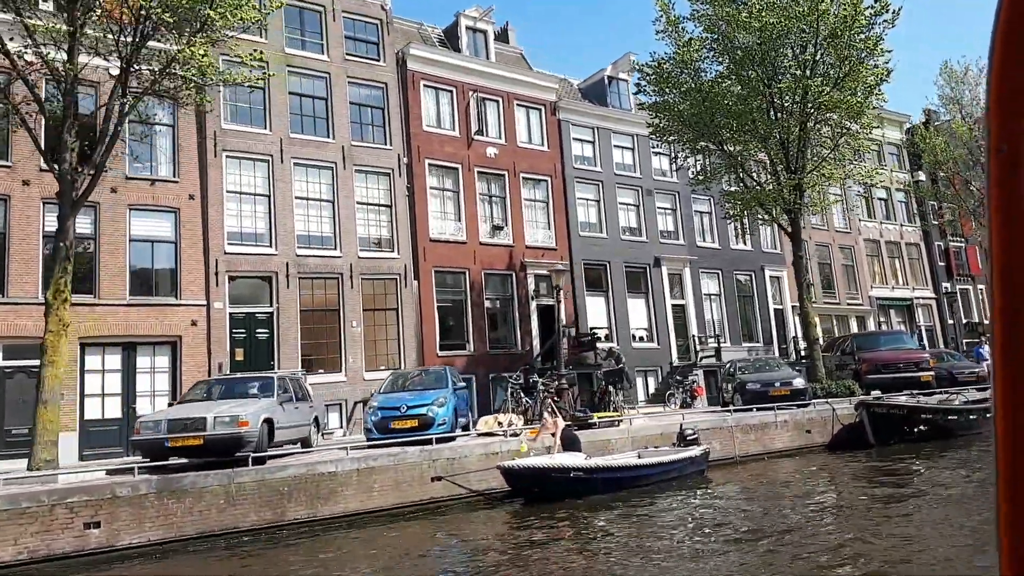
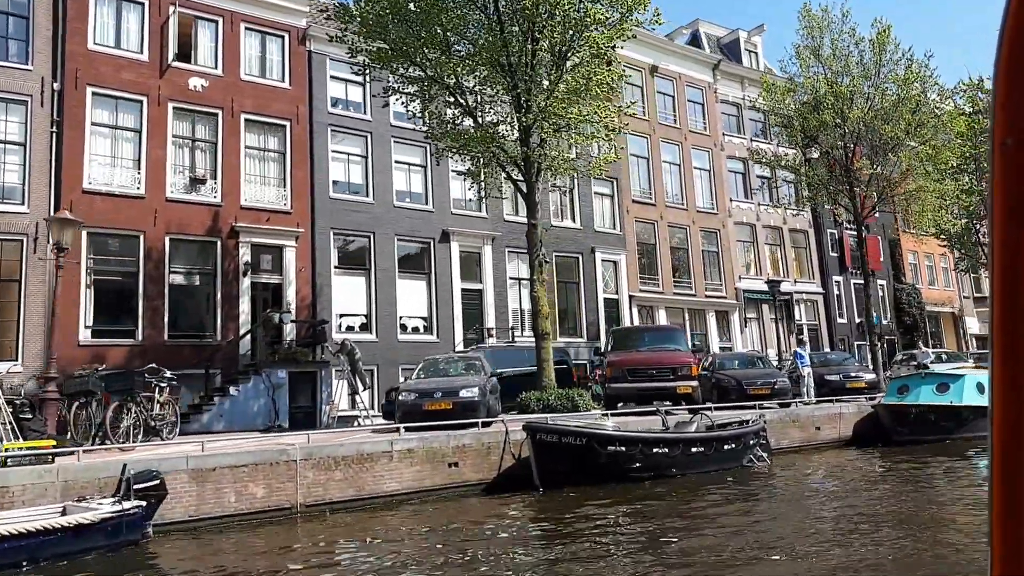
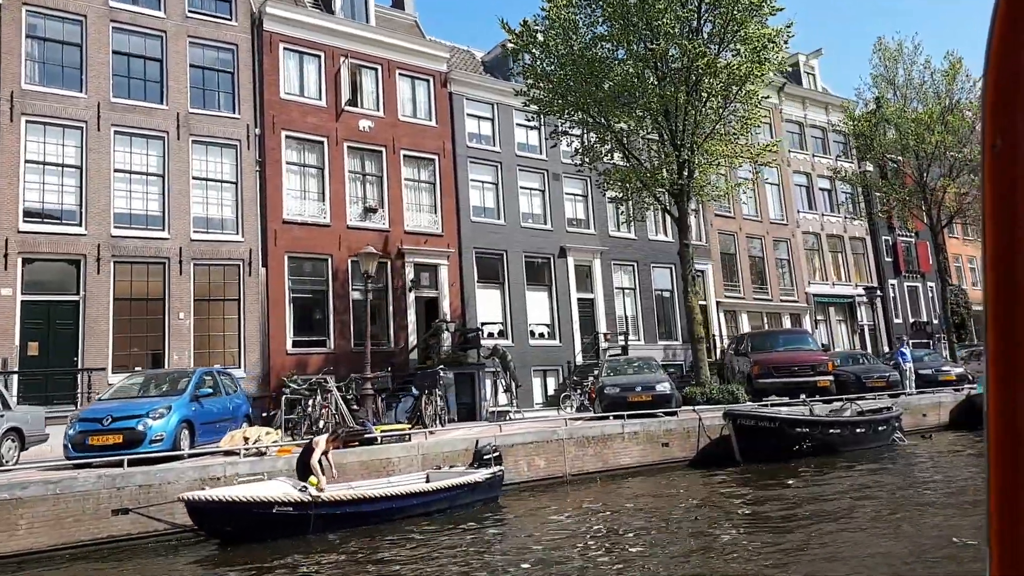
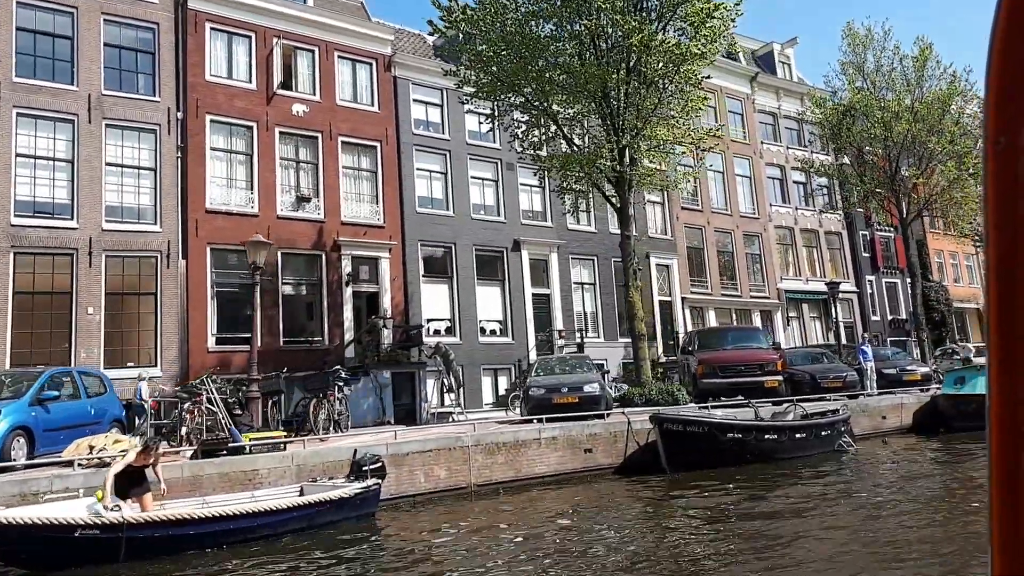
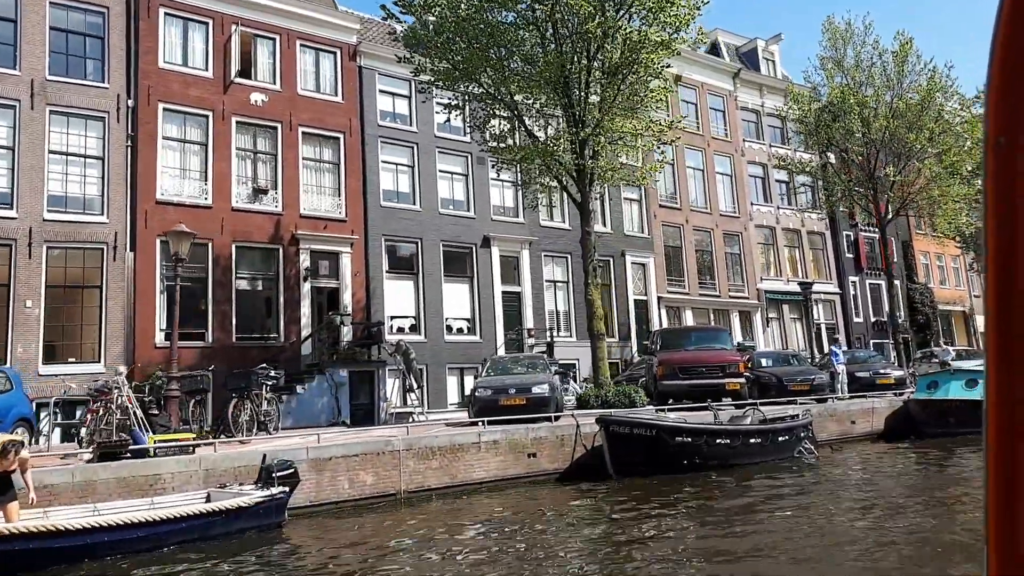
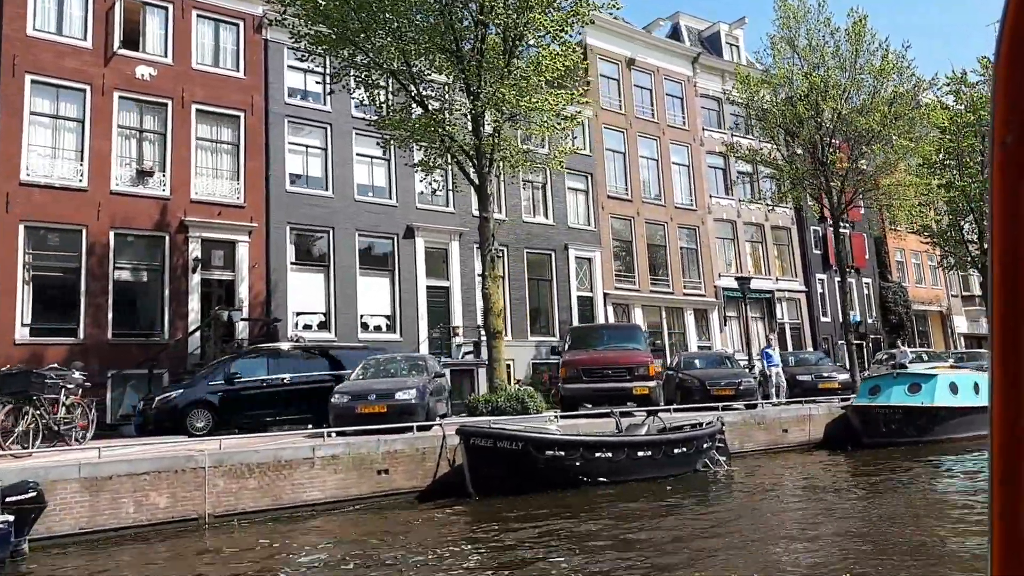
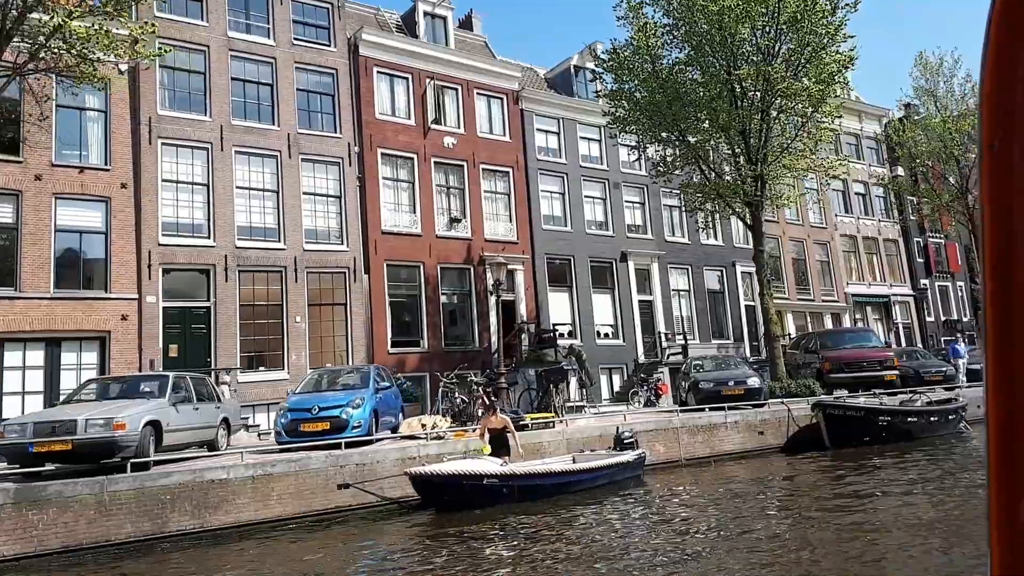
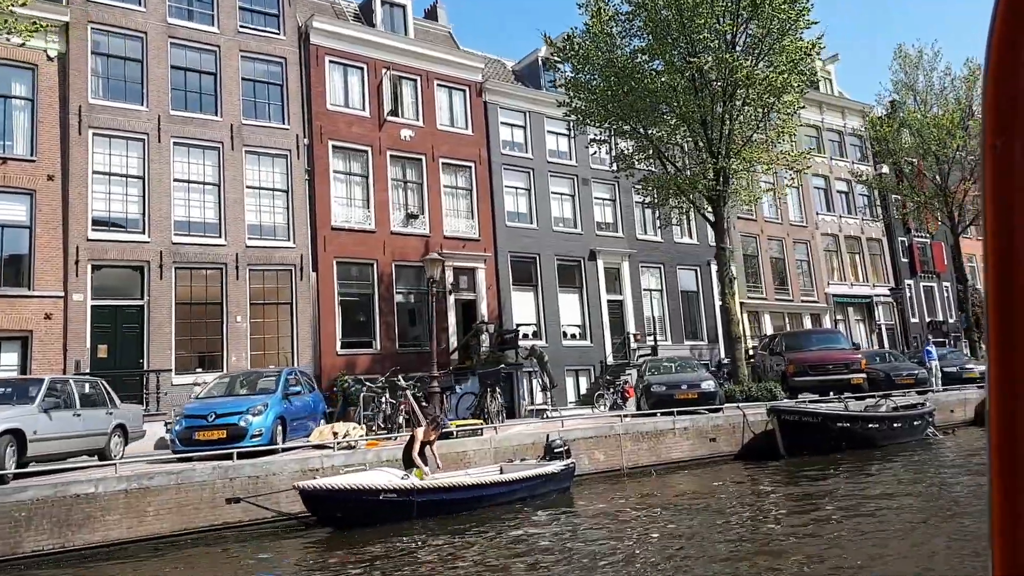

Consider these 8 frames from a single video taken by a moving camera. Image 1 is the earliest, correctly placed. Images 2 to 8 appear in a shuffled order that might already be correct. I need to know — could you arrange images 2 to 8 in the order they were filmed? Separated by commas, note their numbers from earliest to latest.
7, 8, 3, 4, 5, 2, 6
